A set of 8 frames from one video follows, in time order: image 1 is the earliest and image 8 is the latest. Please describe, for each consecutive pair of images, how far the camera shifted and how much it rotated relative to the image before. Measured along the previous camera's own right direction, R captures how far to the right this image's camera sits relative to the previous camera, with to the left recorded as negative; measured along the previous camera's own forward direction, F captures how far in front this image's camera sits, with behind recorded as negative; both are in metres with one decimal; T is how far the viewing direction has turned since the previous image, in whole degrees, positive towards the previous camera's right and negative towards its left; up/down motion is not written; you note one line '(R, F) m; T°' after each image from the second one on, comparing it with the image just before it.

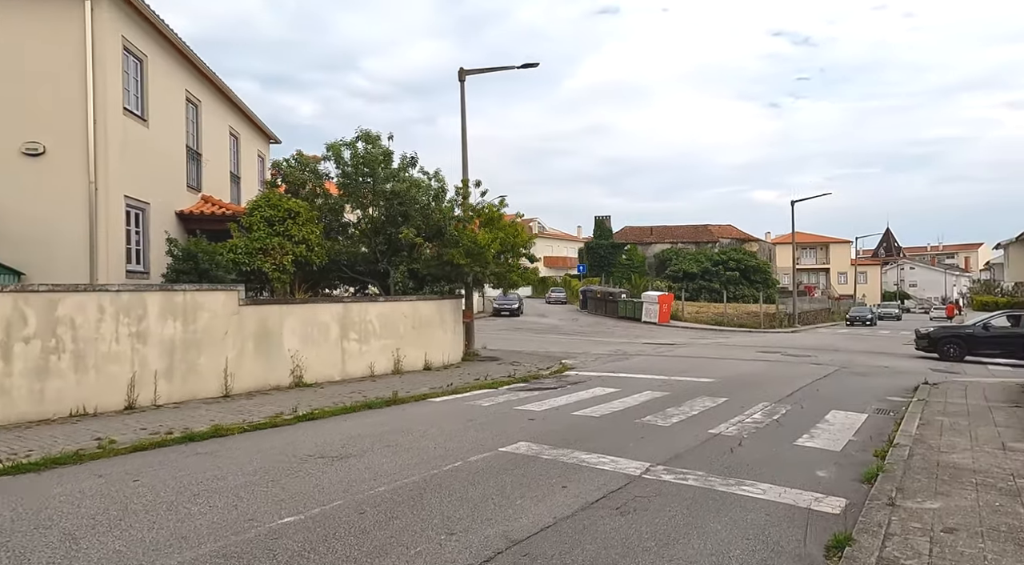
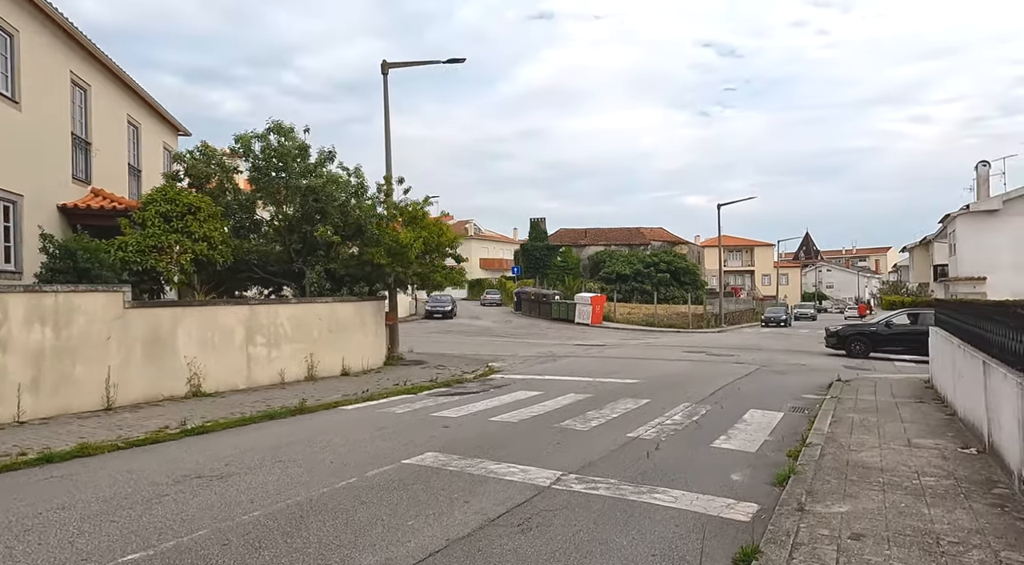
(+0.3, +0.4) m; +5°
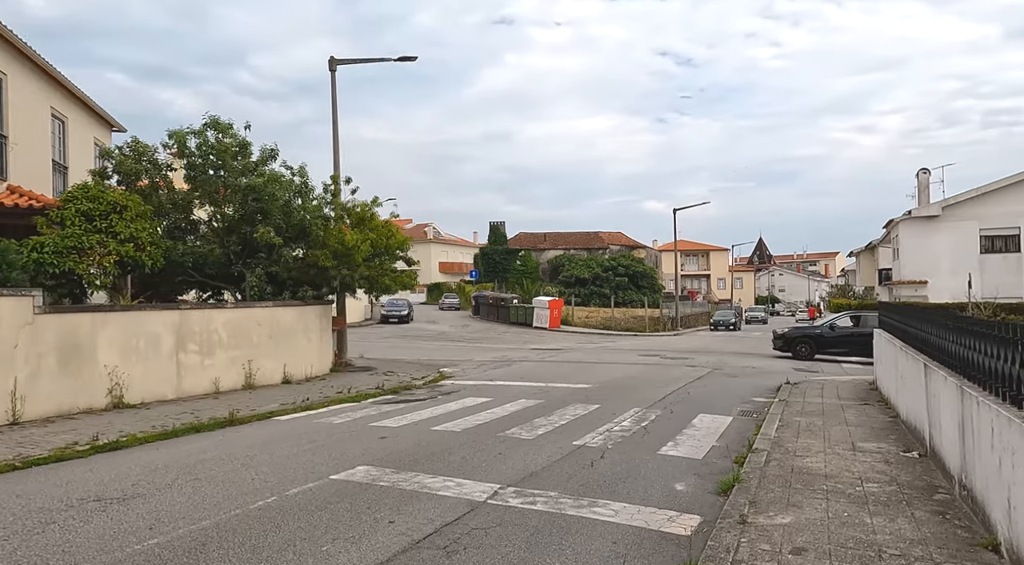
(+0.2, +0.3) m; +3°
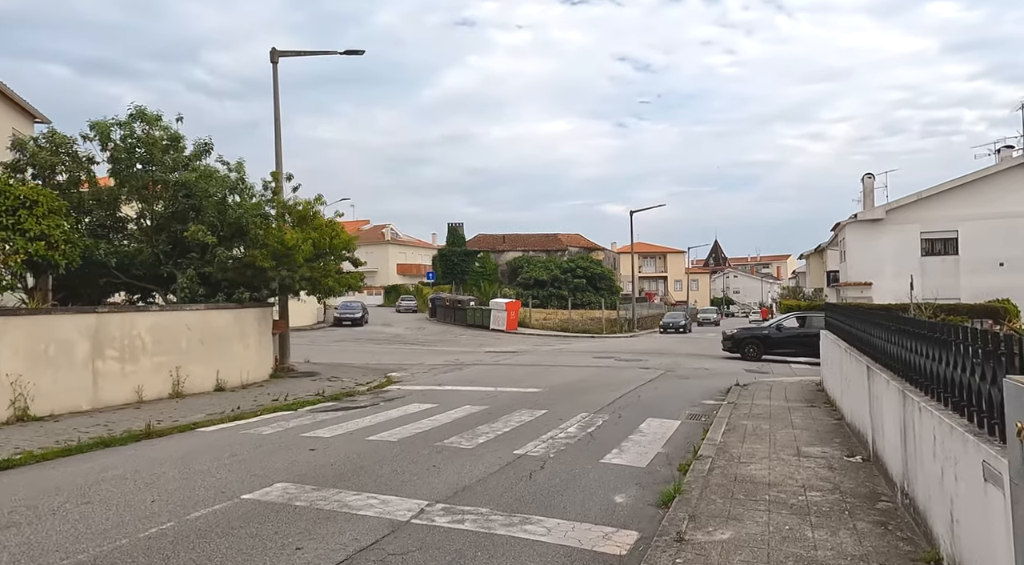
(+0.3, +0.4) m; +3°
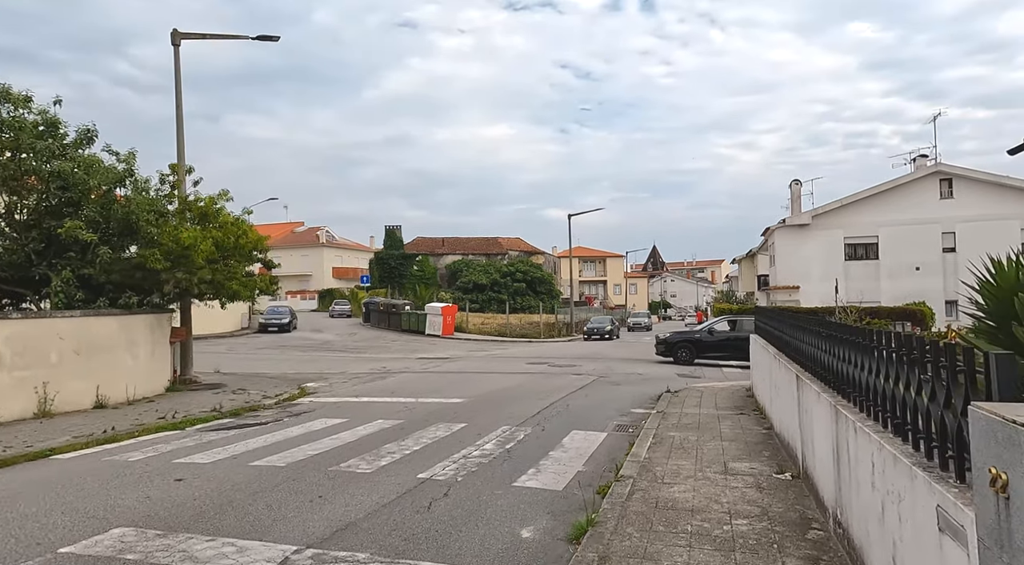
(+0.4, +0.8) m; +5°
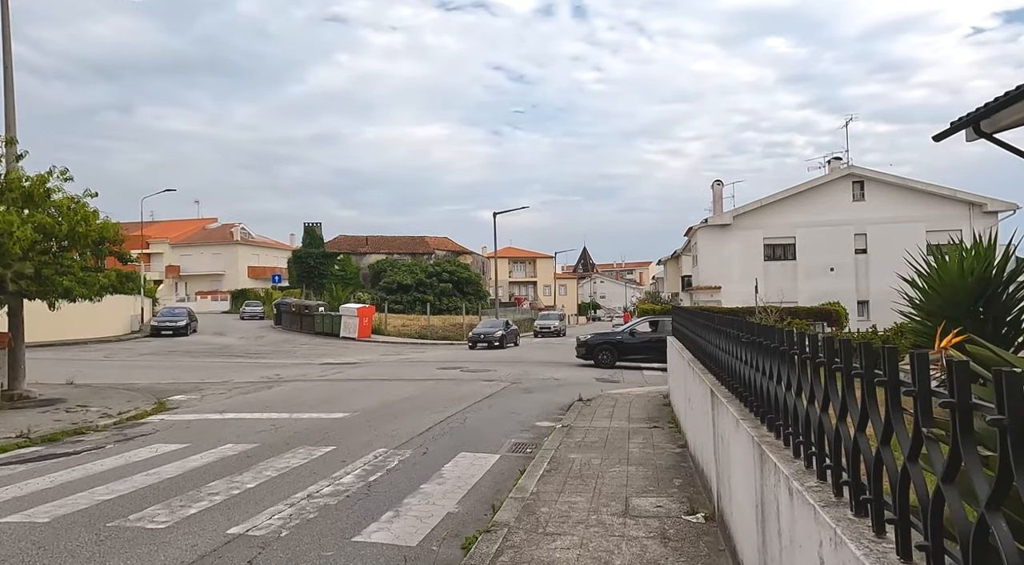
(+0.7, +1.7) m; +6°
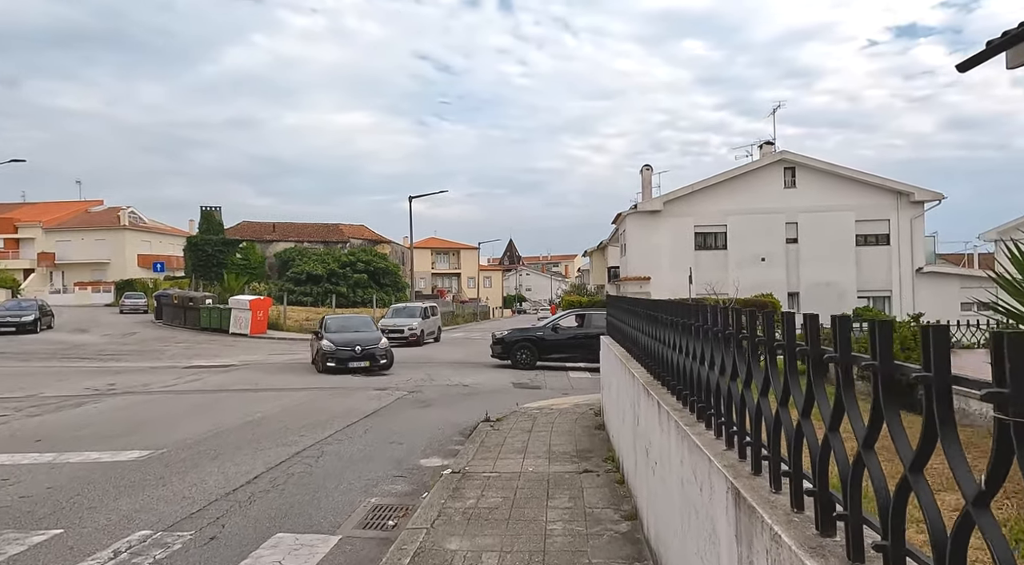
(+0.7, +3.6) m; +6°
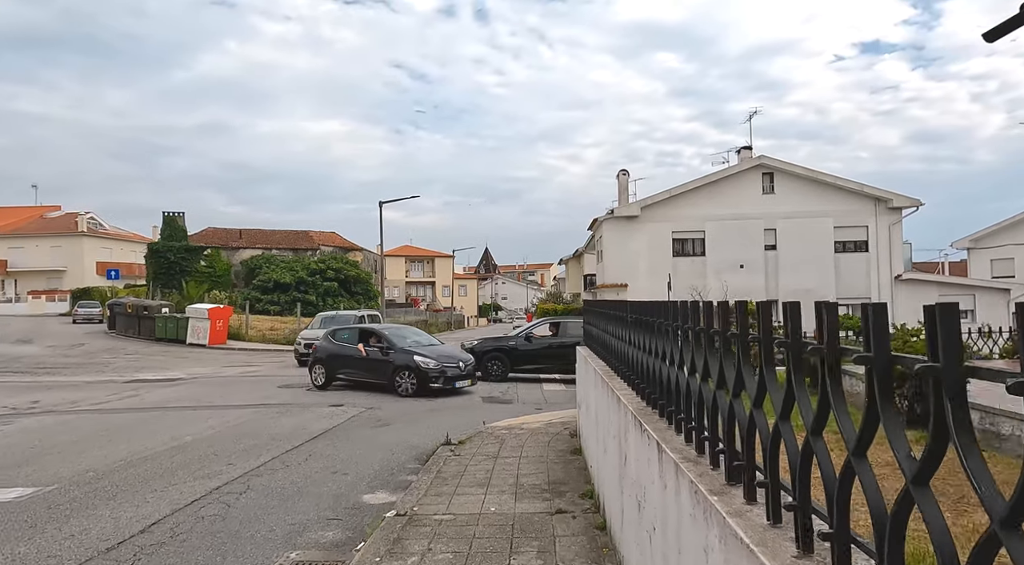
(+0.2, +1.3) m; +2°
